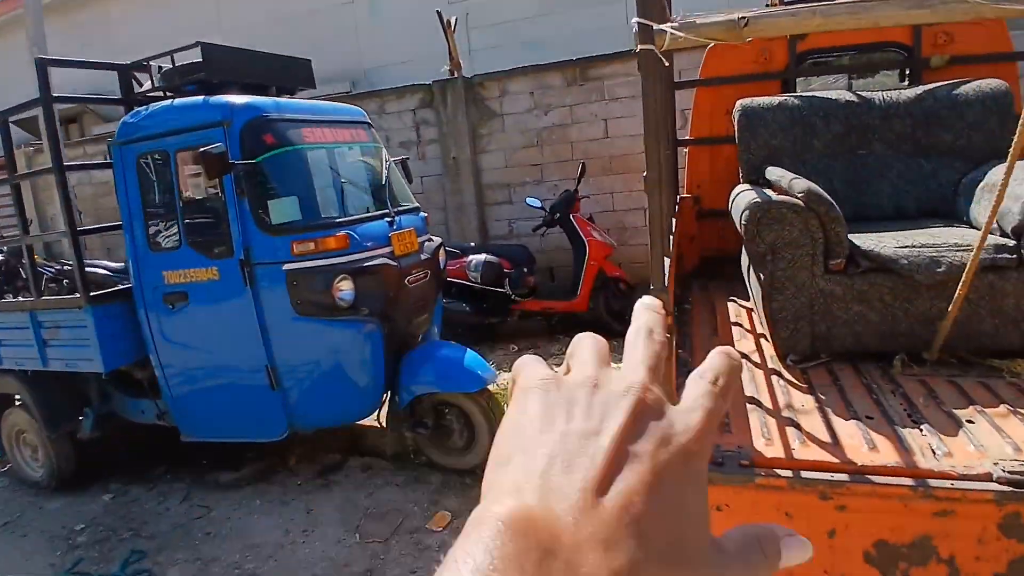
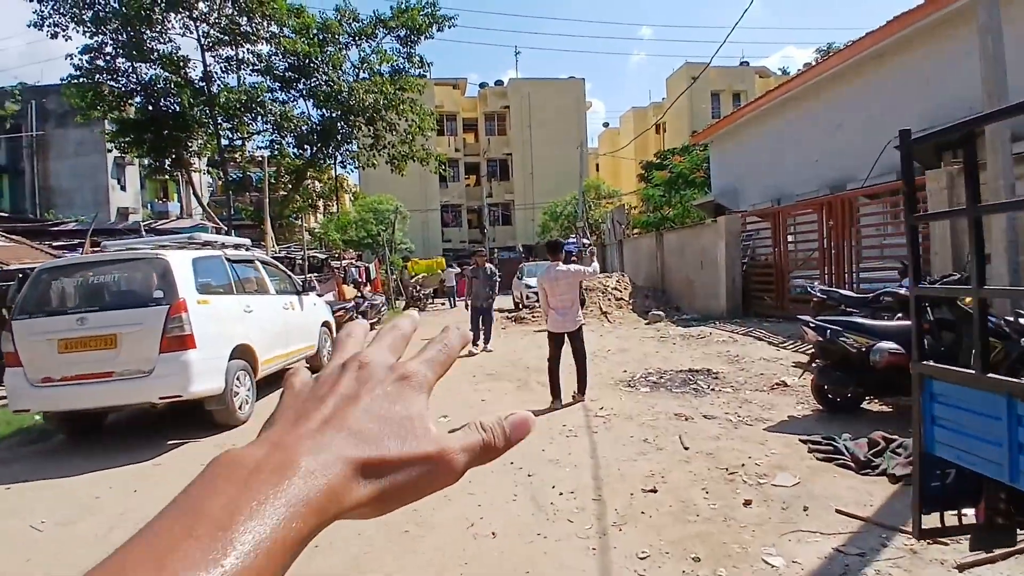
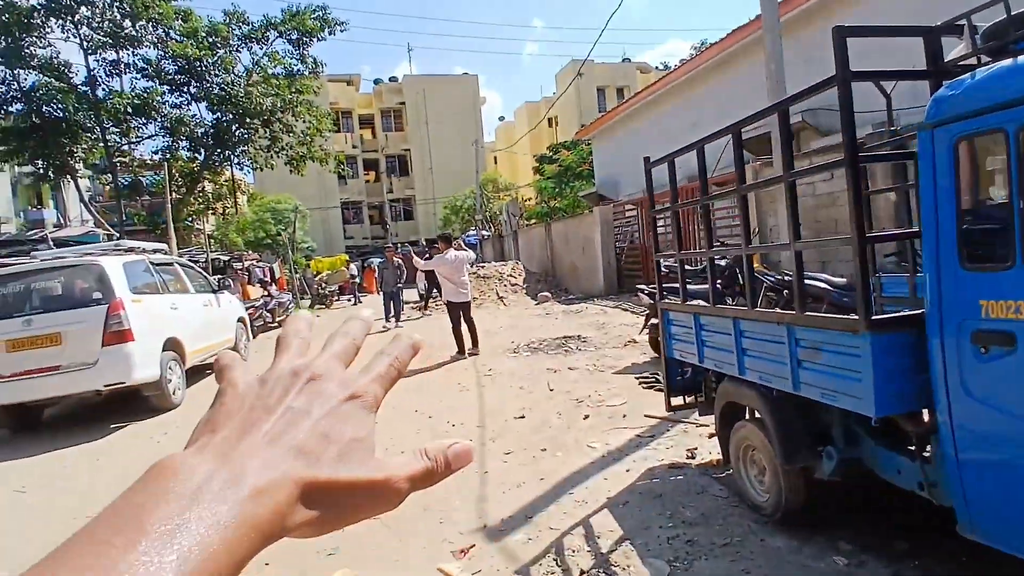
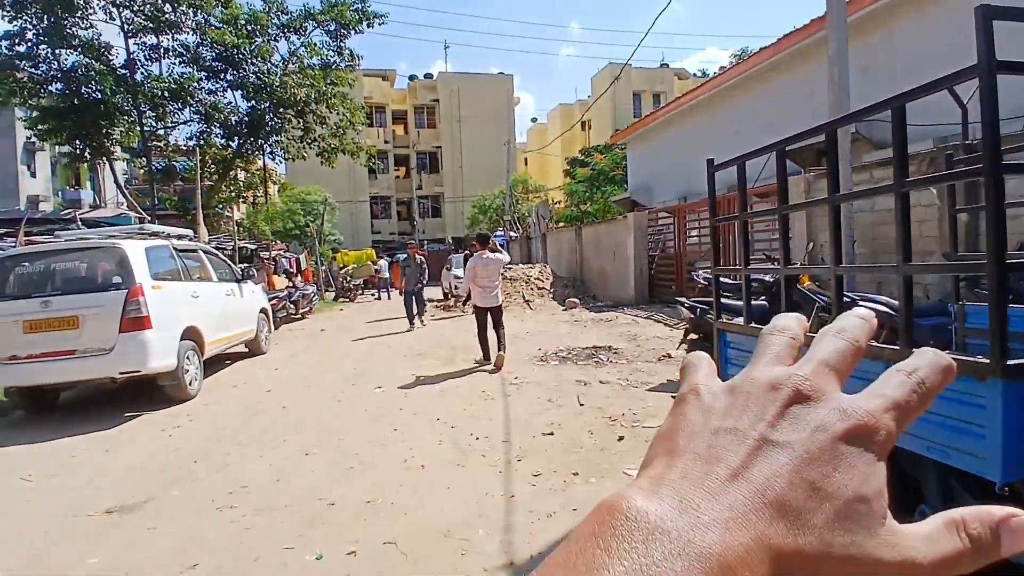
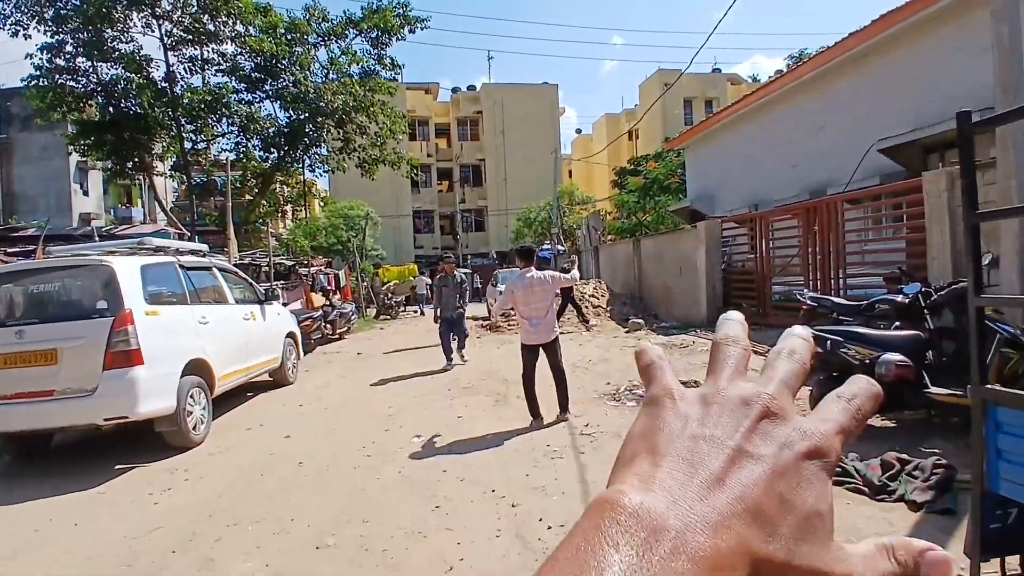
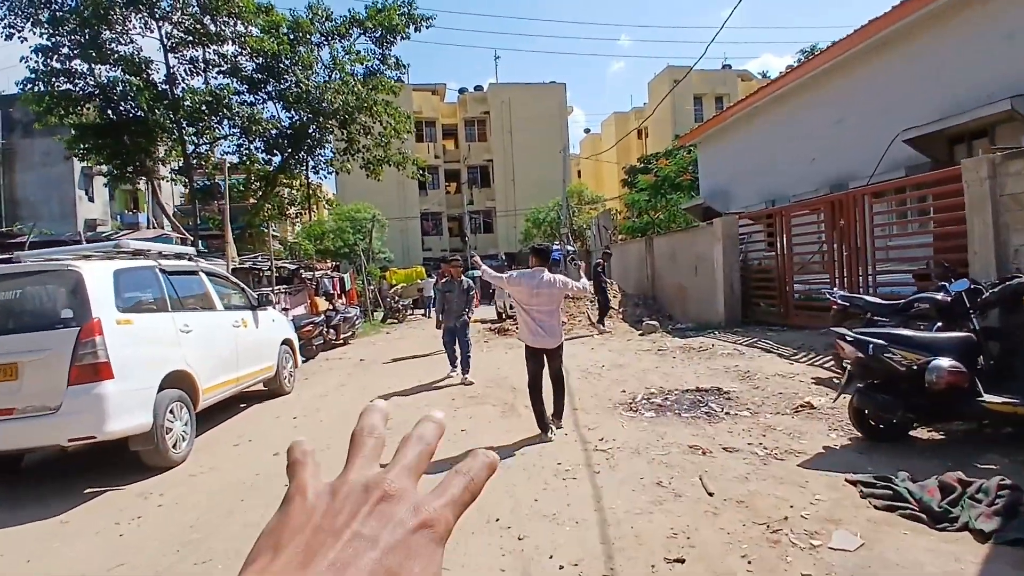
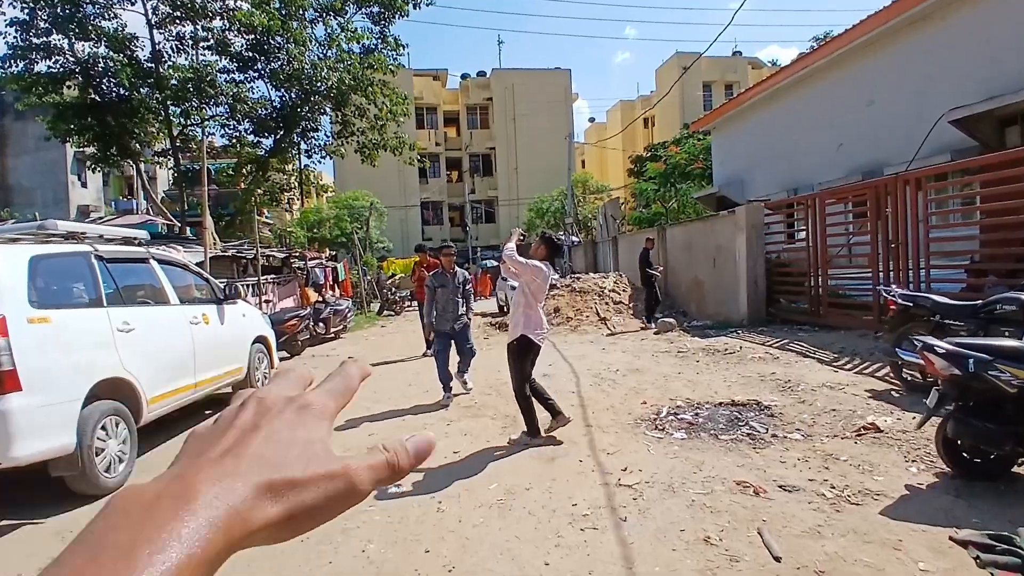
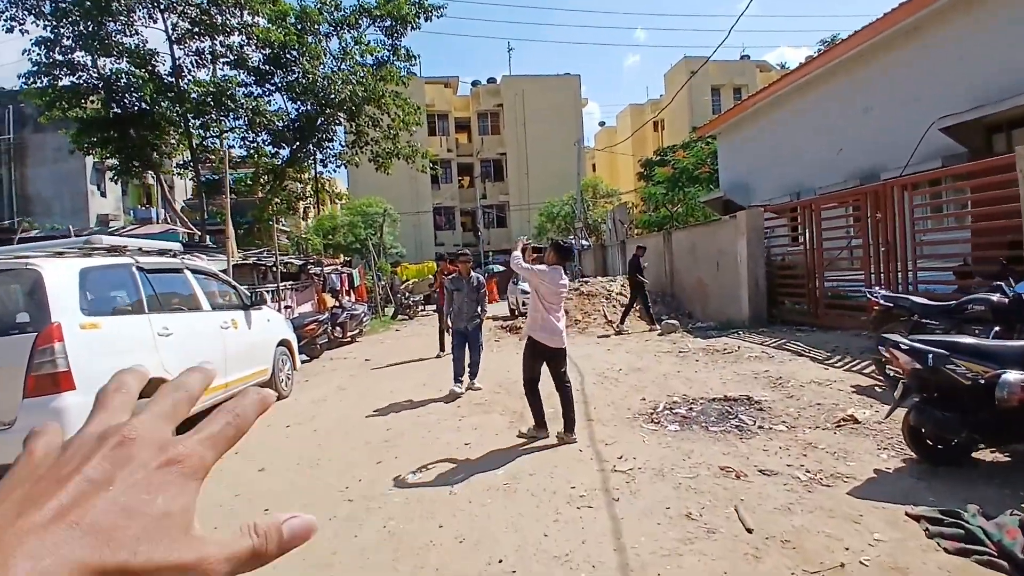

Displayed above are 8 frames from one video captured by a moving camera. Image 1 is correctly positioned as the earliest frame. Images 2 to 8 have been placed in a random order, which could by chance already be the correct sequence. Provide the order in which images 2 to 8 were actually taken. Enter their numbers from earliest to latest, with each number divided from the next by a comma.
3, 4, 2, 5, 6, 8, 7
